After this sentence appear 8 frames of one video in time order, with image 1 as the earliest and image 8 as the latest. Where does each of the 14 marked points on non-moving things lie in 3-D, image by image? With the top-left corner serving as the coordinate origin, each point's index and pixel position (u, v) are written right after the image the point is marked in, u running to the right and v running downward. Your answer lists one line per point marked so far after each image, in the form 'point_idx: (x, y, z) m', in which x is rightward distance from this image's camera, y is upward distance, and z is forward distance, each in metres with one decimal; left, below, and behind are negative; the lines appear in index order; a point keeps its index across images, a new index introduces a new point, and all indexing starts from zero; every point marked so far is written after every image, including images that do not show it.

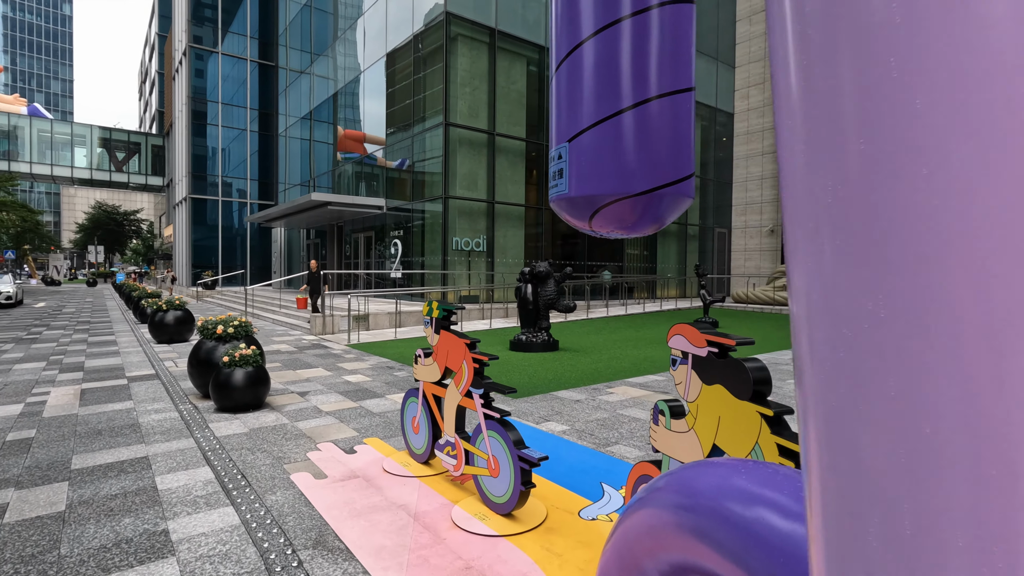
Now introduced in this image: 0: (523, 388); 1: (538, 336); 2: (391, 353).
0: (+0.1, -1.4, +7.6) m
1: (+0.5, -1.0, +10.9) m
2: (-2.5, -1.3, +11.0) m
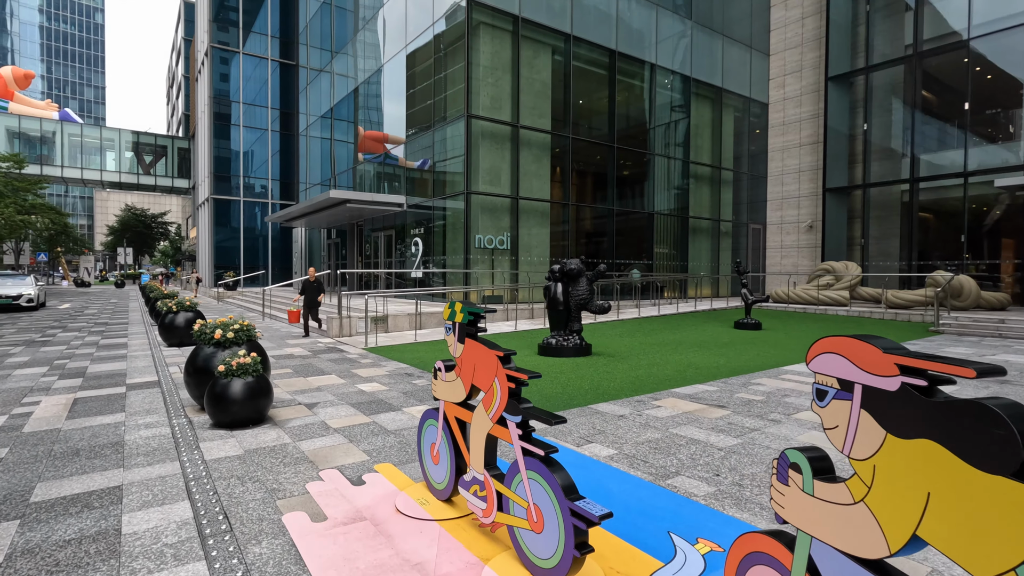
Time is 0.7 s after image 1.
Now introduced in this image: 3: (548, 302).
0: (+0.5, -1.4, +6.7) m
1: (+1.1, -1.0, +10.0) m
2: (-2.0, -1.3, +10.2) m
3: (+0.7, -0.3, +10.2) m
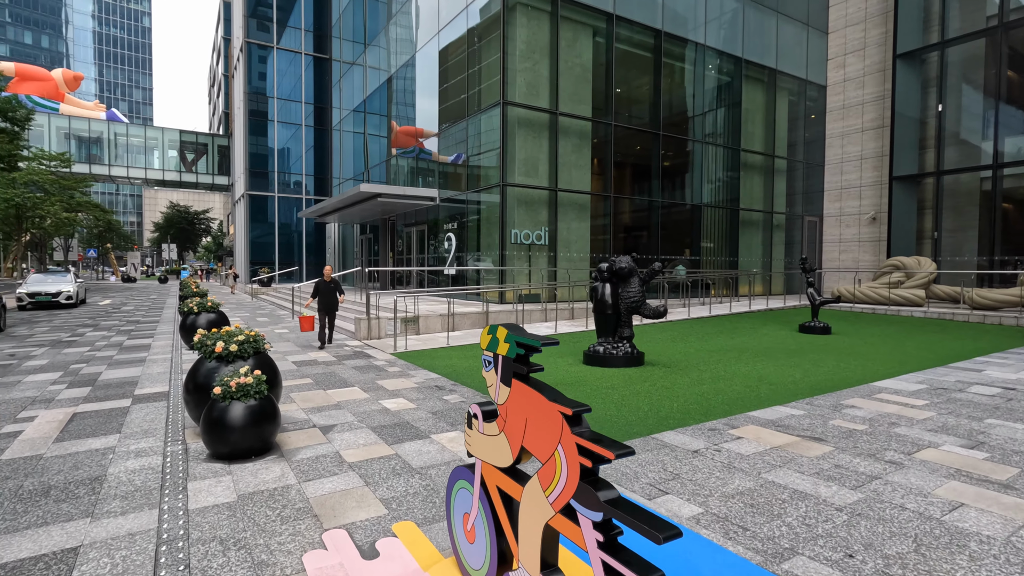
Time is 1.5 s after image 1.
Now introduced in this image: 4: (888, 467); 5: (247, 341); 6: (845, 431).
0: (+1.0, -1.5, +5.7) m
1: (+1.8, -1.0, +8.9) m
2: (-1.2, -1.3, +9.3) m
3: (+1.4, -0.3, +9.1) m
4: (+3.2, -1.5, +4.5) m
5: (-2.8, -0.6, +5.7) m
6: (+3.4, -1.5, +5.5) m
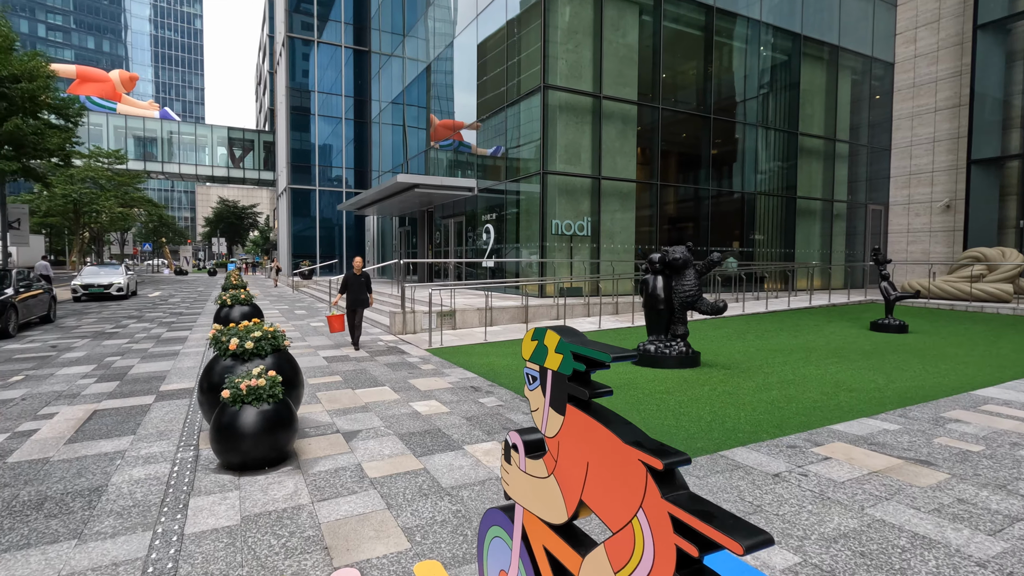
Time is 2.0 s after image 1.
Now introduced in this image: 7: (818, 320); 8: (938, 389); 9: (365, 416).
0: (+1.5, -1.4, +4.9) m
1: (+2.4, -0.9, +8.0) m
2: (-0.5, -1.2, +8.7) m
3: (+2.0, -0.2, +8.3) m
4: (+3.5, -1.5, +3.6) m
5: (-2.4, -0.5, +5.2) m
6: (+3.8, -1.4, +4.6) m
7: (+7.3, -0.8, +12.8) m
8: (+5.4, -1.3, +6.8) m
9: (-1.6, -1.4, +5.8) m
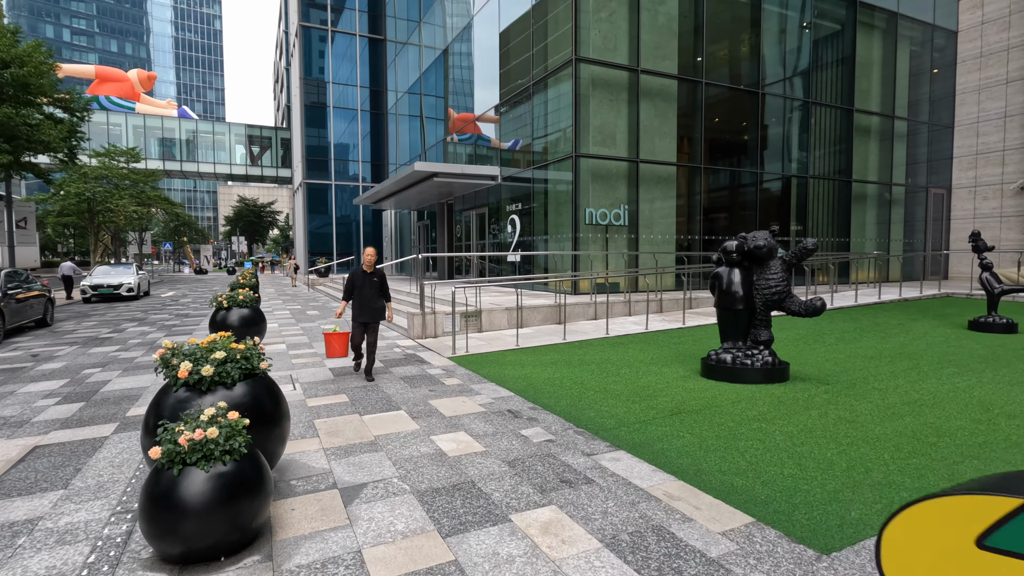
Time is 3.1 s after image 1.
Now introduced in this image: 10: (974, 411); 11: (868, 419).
0: (+1.9, -1.4, +3.4) m
1: (+2.9, -0.8, +6.5) m
2: (0.0, -1.2, +7.3) m
3: (+2.6, -0.2, +6.8) m
4: (+3.9, -1.4, +2.0) m
5: (-2.0, -0.5, +3.8) m
6: (+4.2, -1.4, +3.0) m
7: (+8.0, -0.6, +11.1) m
8: (+5.9, -1.2, +5.2) m
9: (-1.1, -1.4, +4.4) m
10: (+4.5, -1.2, +5.3) m
11: (+3.4, -1.2, +5.1) m
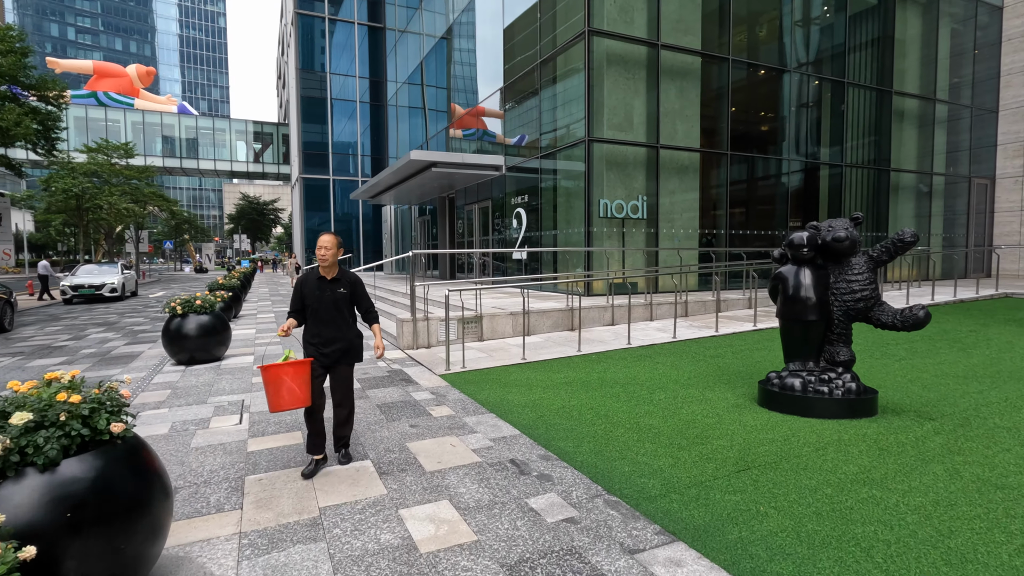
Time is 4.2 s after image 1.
0: (+1.9, -1.4, +1.9) m
1: (+3.0, -0.9, +5.0) m
2: (+0.1, -1.2, +5.8) m
3: (+2.6, -0.2, +5.2) m
4: (+3.9, -1.5, +0.5) m
5: (-2.0, -0.6, +2.4) m
6: (+4.3, -1.4, +1.5) m
7: (+8.1, -0.6, +9.5) m
8: (+6.0, -1.3, +3.6) m
9: (-1.1, -1.4, +2.9) m
10: (+4.6, -1.3, +3.7) m
11: (+3.4, -1.3, +3.6) m
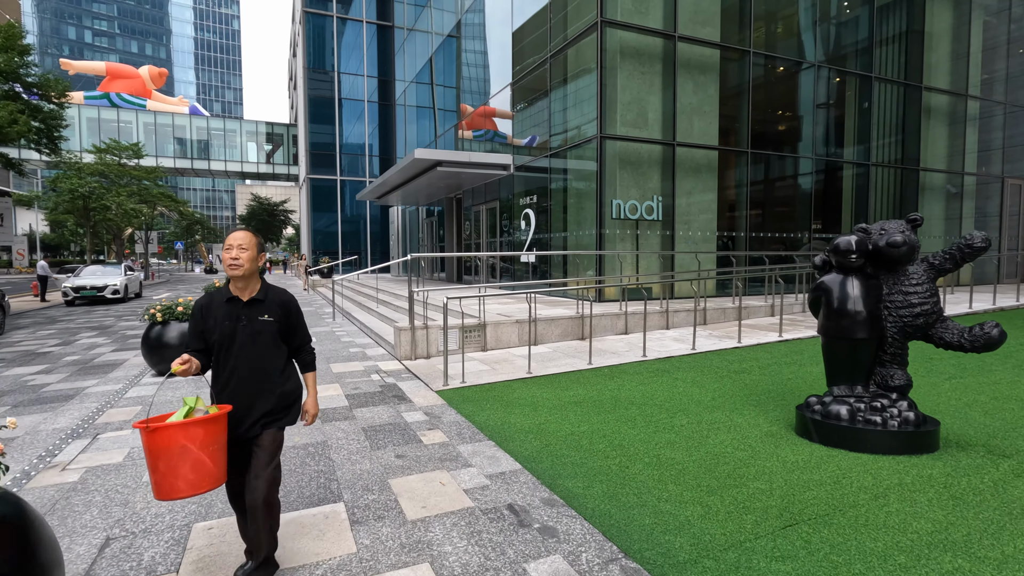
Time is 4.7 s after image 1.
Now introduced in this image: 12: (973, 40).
0: (+1.8, -1.5, +1.2) m
1: (+3.0, -1.0, +4.3) m
2: (+0.1, -1.3, +5.1) m
3: (+2.6, -0.3, +4.5) m
4: (+3.8, -1.6, -0.2) m
5: (-2.0, -0.6, +1.7) m
6: (+4.2, -1.5, +0.7) m
7: (+8.2, -0.8, +8.7) m
8: (+5.9, -1.4, +2.9) m
9: (-1.2, -1.5, +2.3) m
10: (+4.5, -1.4, +3.0) m
11: (+3.4, -1.4, +2.9) m
12: (+15.4, +8.3, +18.0) m
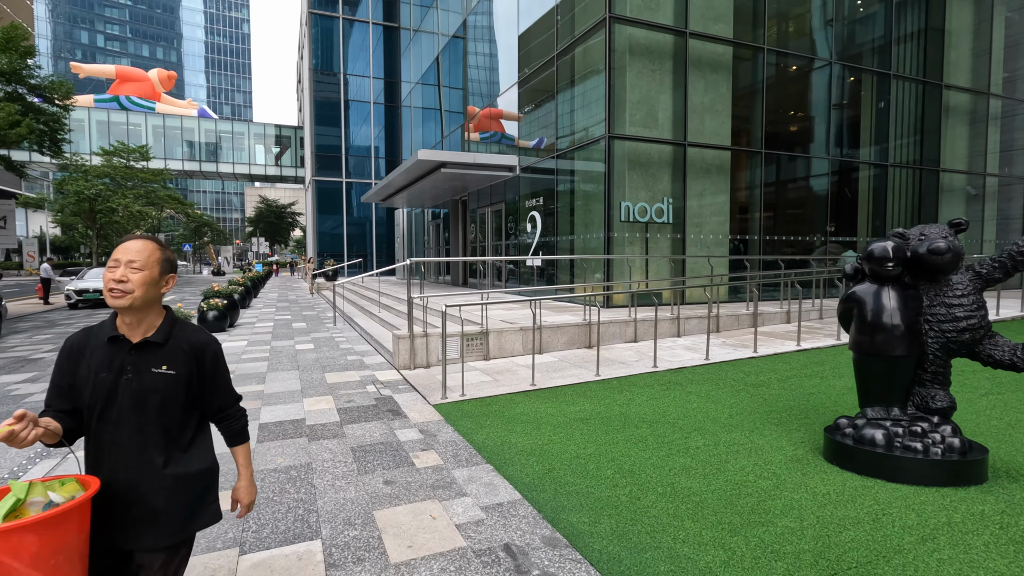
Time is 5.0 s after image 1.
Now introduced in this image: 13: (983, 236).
0: (+1.8, -1.6, +0.8) m
1: (+3.0, -1.1, +3.8) m
2: (+0.1, -1.4, +4.7) m
3: (+2.6, -0.4, +4.1) m
4: (+3.7, -1.7, -0.7) m
5: (-2.0, -0.7, +1.4) m
6: (+4.1, -1.6, +0.3) m
7: (+8.3, -0.9, +8.2) m
8: (+5.9, -1.5, +2.4) m
9: (-1.2, -1.6, +1.9) m
10: (+4.5, -1.5, +2.5) m
11: (+3.4, -1.5, +2.4) m
12: (+15.6, +8.2, +17.4) m
13: (+15.5, +1.7, +17.6) m
